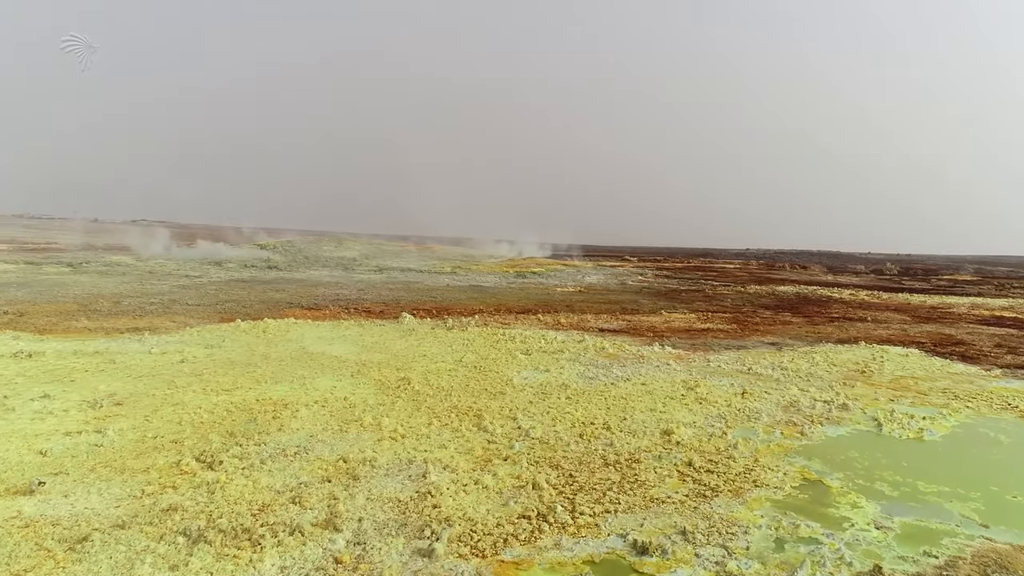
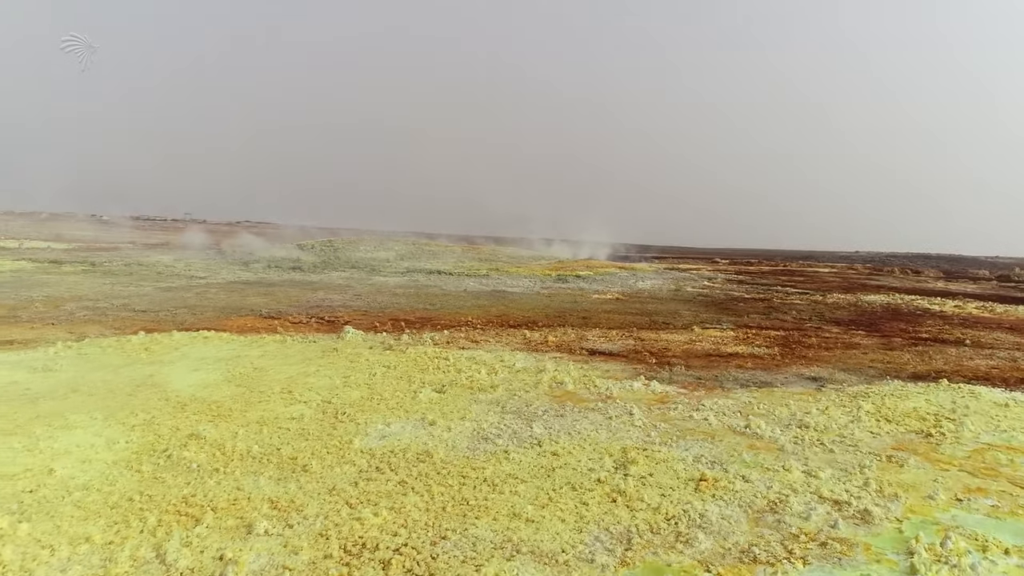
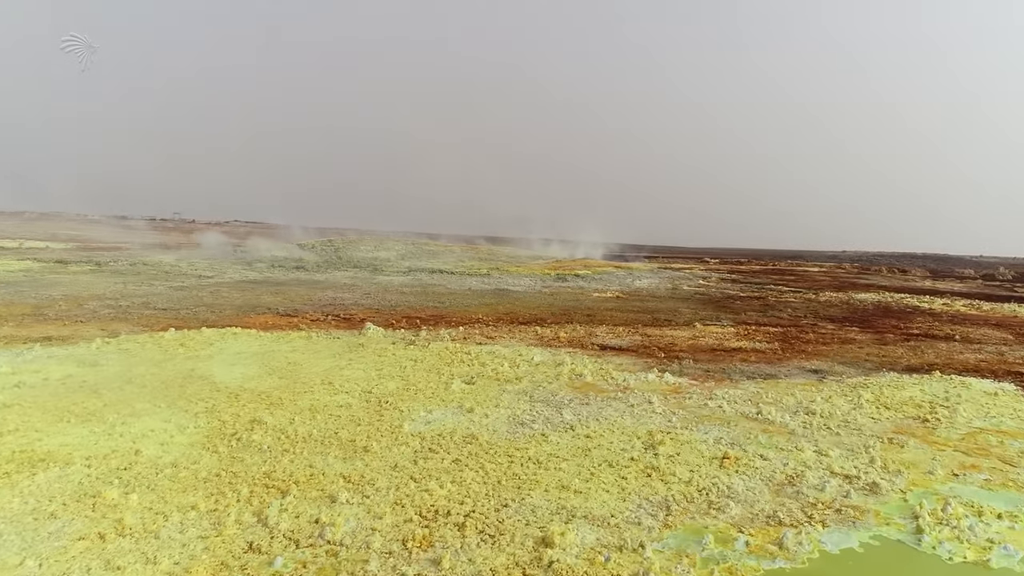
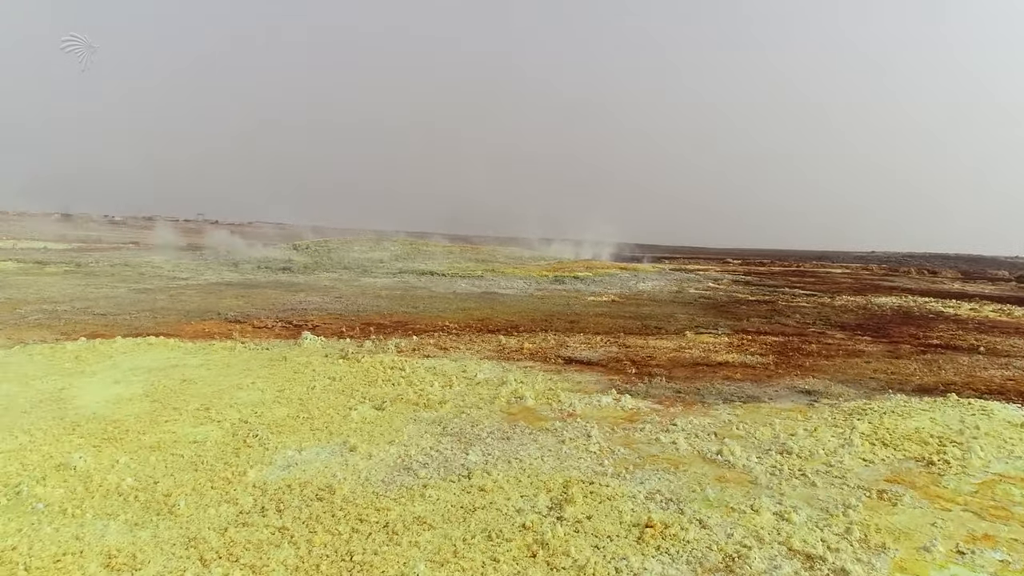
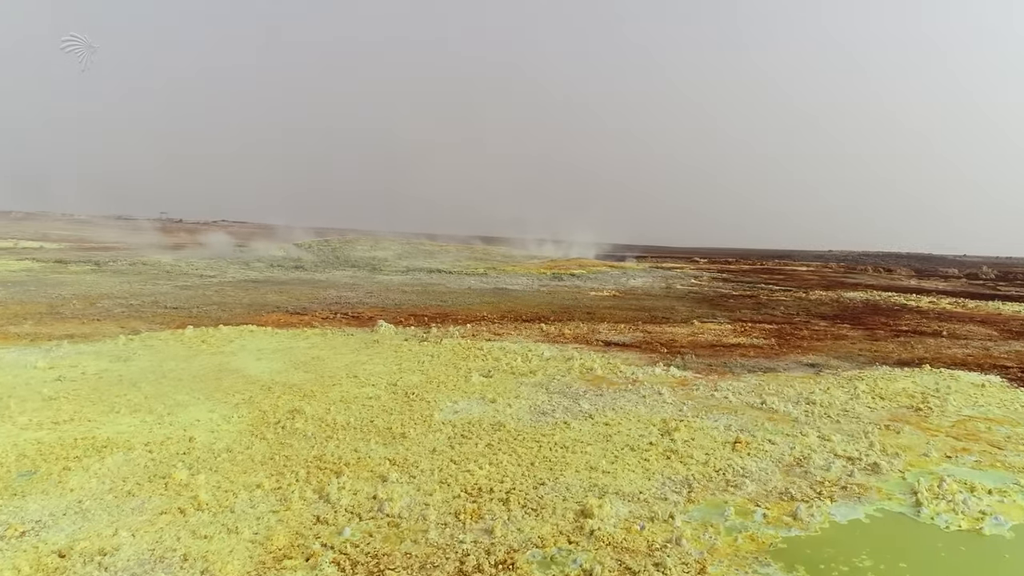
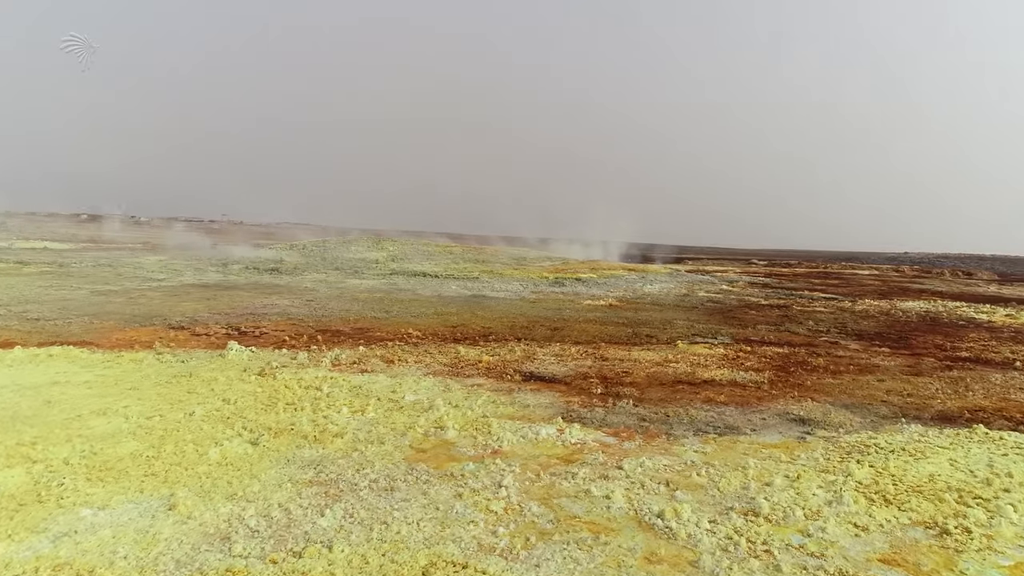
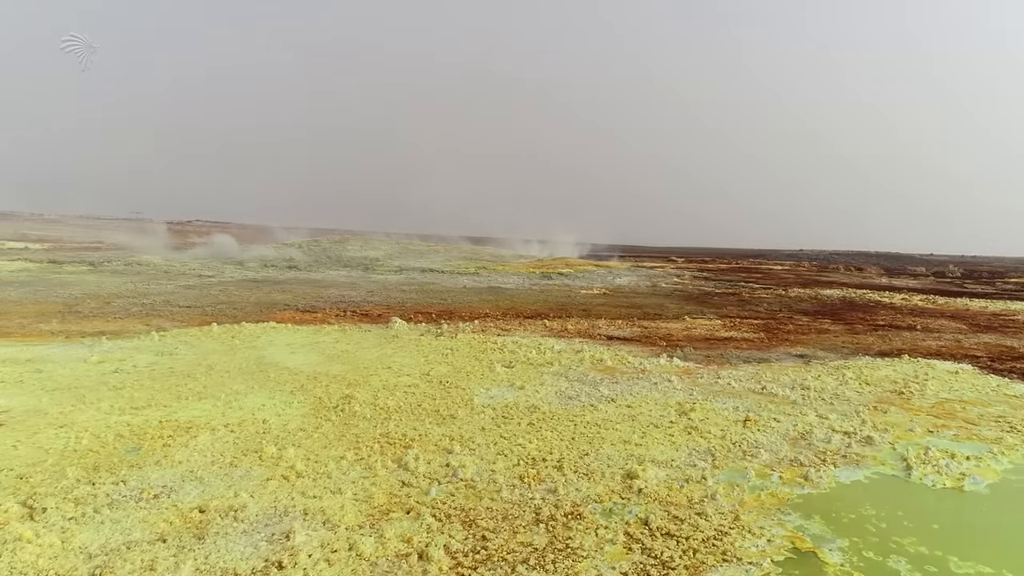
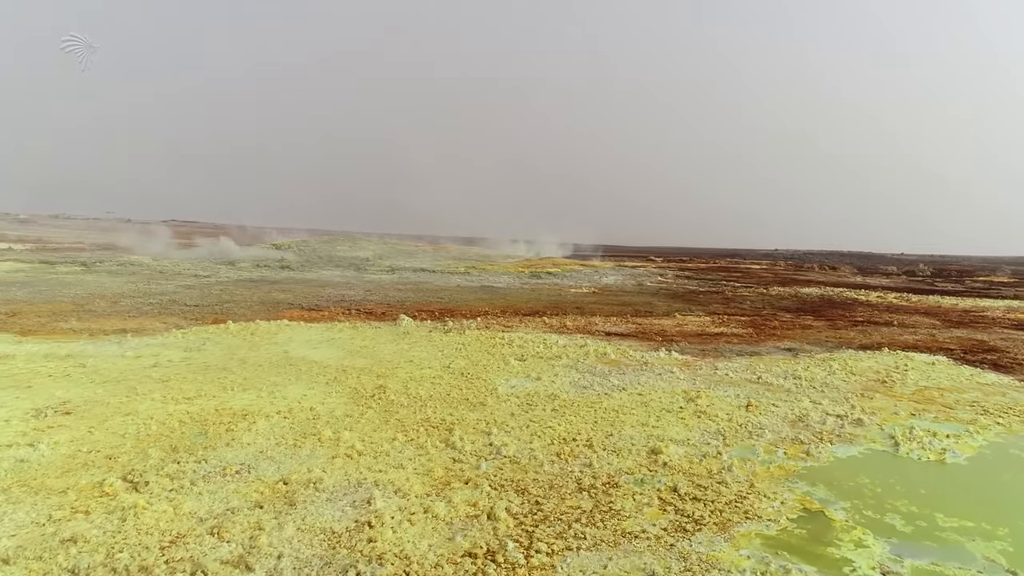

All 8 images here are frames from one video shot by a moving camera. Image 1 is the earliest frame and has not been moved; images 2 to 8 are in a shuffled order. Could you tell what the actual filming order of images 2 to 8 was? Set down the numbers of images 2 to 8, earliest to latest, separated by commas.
8, 7, 5, 3, 2, 4, 6
